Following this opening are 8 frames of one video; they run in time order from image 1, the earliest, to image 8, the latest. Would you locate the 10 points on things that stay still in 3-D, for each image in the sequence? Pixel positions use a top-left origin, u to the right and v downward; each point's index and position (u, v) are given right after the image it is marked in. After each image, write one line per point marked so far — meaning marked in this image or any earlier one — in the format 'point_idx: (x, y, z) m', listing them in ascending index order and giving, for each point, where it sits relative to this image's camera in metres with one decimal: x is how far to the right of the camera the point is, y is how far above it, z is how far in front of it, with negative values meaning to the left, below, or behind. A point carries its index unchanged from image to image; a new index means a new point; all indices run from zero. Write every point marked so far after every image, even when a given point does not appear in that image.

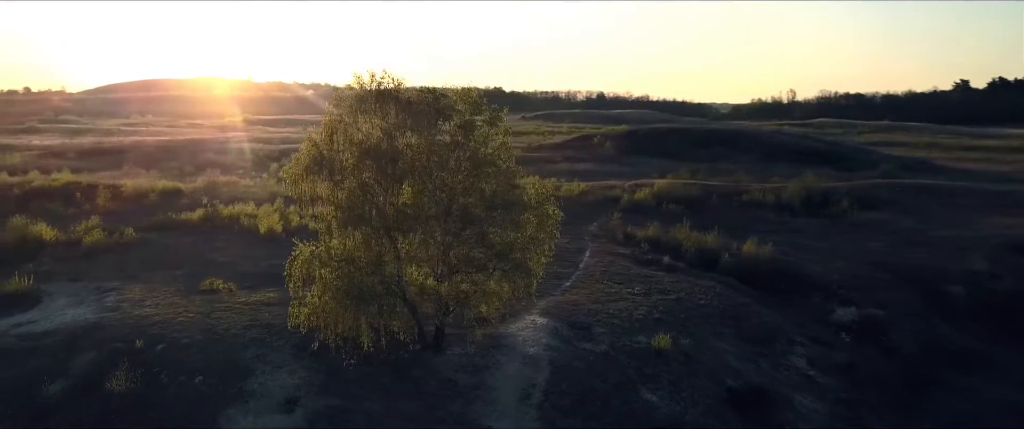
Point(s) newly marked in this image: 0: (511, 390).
0: (0.0, -3.0, +13.9) m
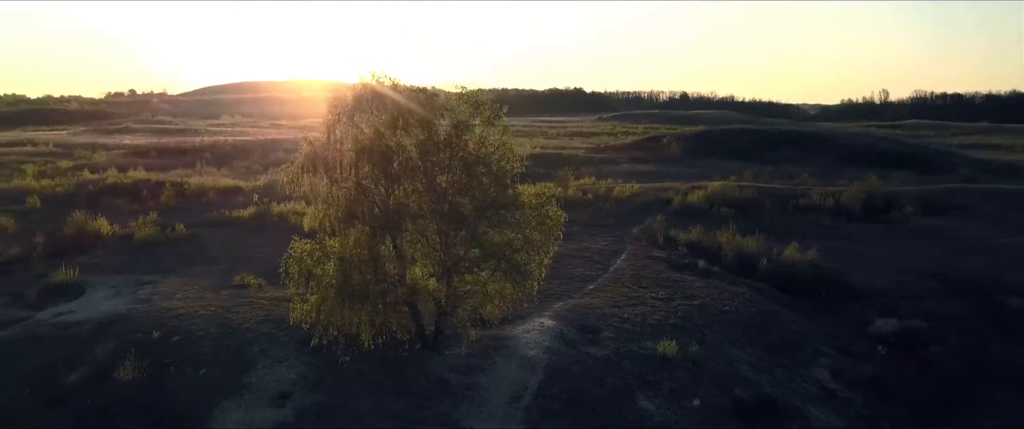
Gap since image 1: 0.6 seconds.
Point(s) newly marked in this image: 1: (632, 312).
0: (-0.2, -3.0, +13.8) m
1: (+2.7, -2.2, +18.3) m
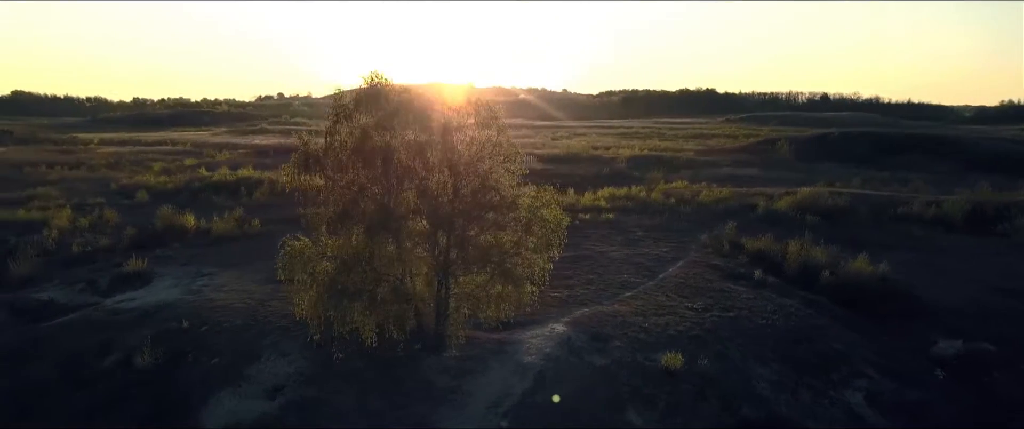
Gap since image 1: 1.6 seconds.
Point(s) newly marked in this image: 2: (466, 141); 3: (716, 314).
0: (-0.5, -3.1, +13.6) m
1: (+3.1, -2.3, +17.6) m
2: (-0.9, +1.4, +14.8) m
3: (+4.6, -2.3, +18.4) m
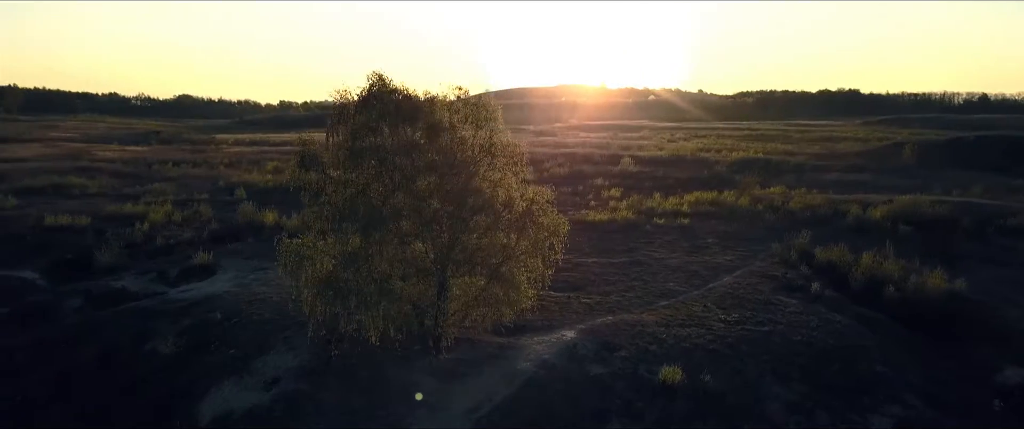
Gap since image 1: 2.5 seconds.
0: (-0.8, -3.1, +13.5) m
1: (+3.4, -2.5, +16.8) m
2: (-0.9, +1.3, +14.7) m
3: (+5.1, -2.4, +17.4) m
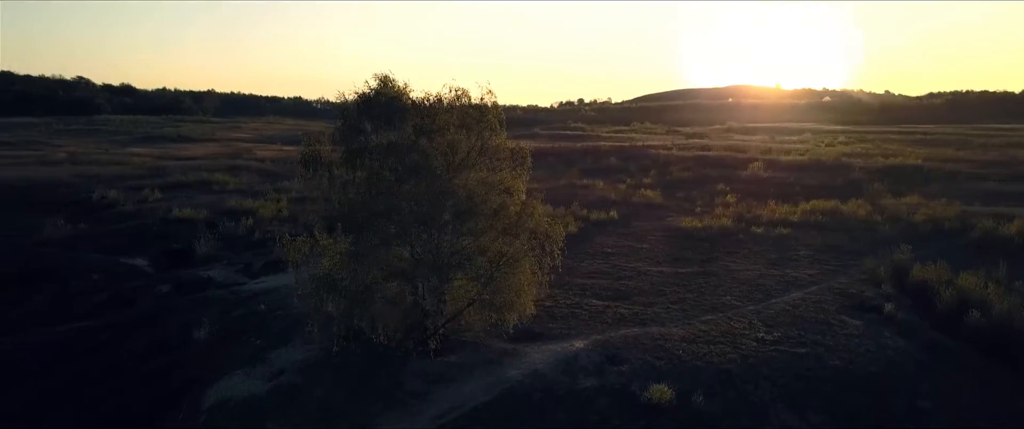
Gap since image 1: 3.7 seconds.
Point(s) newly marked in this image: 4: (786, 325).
0: (-1.2, -3.2, +13.4) m
1: (+3.6, -2.6, +15.7) m
2: (-1.0, +1.3, +14.7) m
3: (+5.4, -2.7, +16.0) m
4: (+6.1, -2.4, +17.8) m
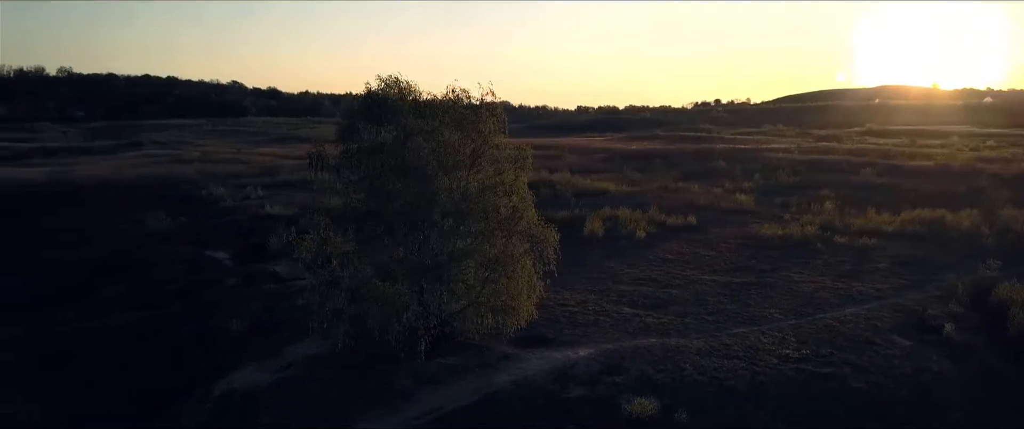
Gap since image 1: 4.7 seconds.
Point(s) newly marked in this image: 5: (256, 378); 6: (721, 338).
0: (-1.5, -3.2, +13.4) m
1: (+3.7, -2.8, +14.9) m
2: (-1.0, +1.2, +14.6) m
3: (+5.4, -2.8, +14.9) m
4: (+6.4, -2.6, +16.6) m
5: (-4.9, -3.1, +15.4) m
6: (+4.4, -2.5, +16.6) m
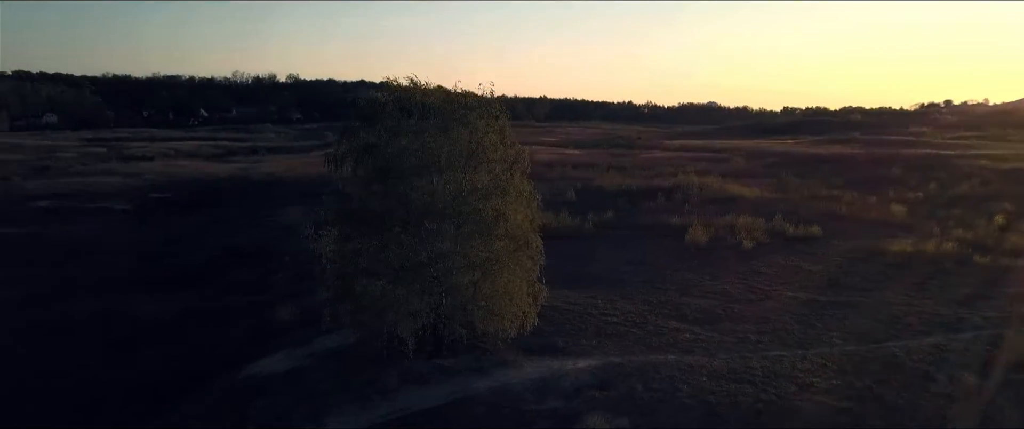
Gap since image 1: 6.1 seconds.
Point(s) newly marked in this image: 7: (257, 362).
0: (-1.9, -3.2, +13.5) m
1: (+3.4, -2.9, +13.8) m
2: (-1.0, +1.2, +14.6) m
3: (+5.1, -3.0, +13.3) m
4: (+6.5, -2.9, +14.7) m
5: (-4.7, -3.0, +16.3) m
6: (+4.5, -2.8, +15.3) m
7: (-5.2, -3.1, +16.9) m
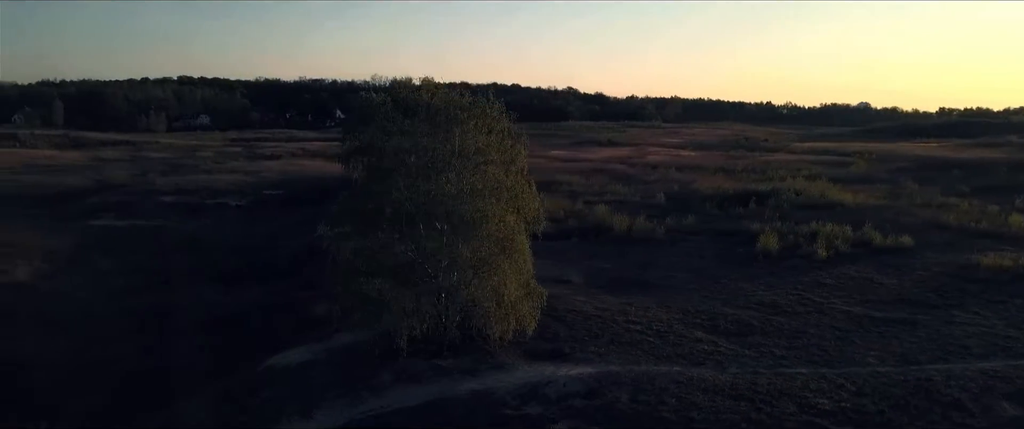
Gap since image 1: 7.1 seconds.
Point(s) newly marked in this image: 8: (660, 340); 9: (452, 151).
0: (-2.2, -3.2, +13.7) m
1: (+3.1, -3.0, +13.1) m
2: (-1.0, +1.2, +14.6) m
3: (+4.7, -3.2, +12.3) m
4: (+6.3, -3.0, +13.4) m
5: (-4.5, -3.0, +16.9) m
6: (+4.5, -2.9, +14.3) m
7: (-4.9, -3.0, +17.5) m
8: (+3.1, -2.6, +16.6) m
9: (-1.0, +1.1, +14.6) m
